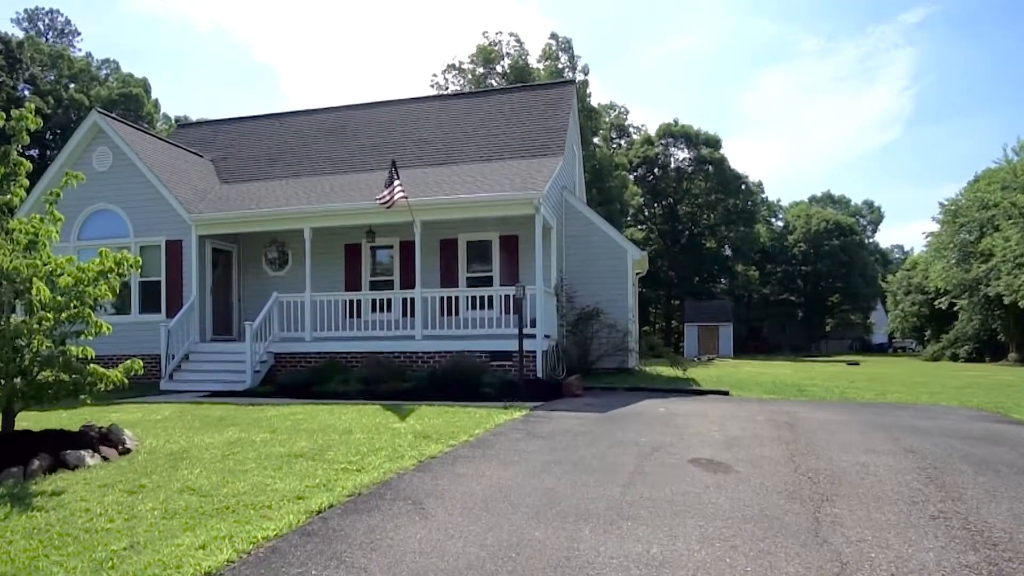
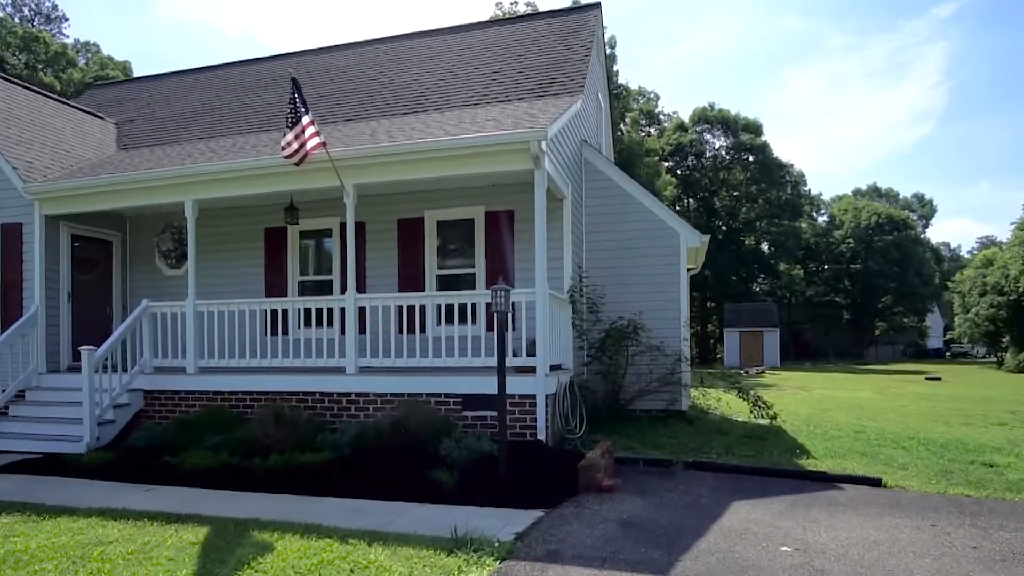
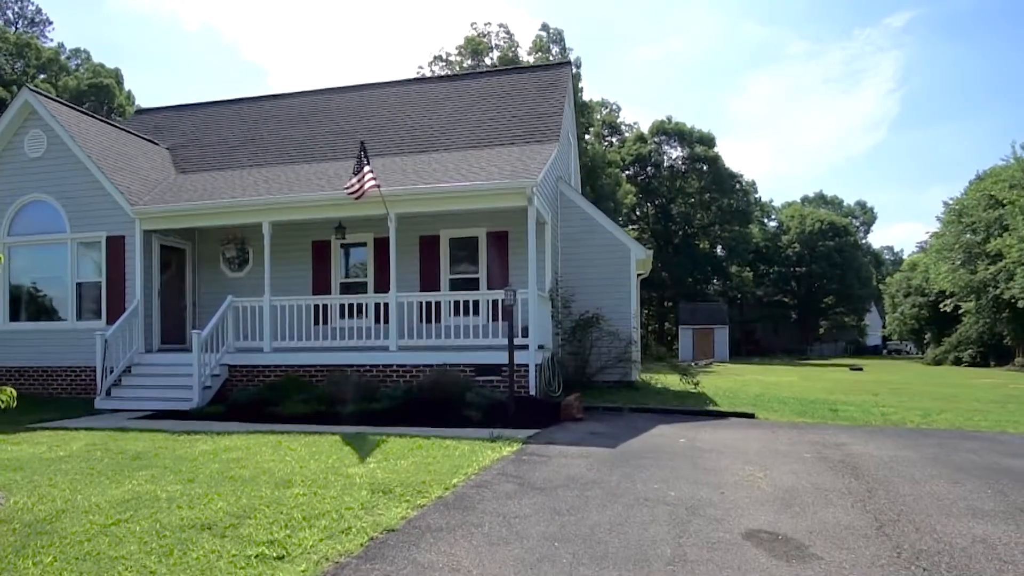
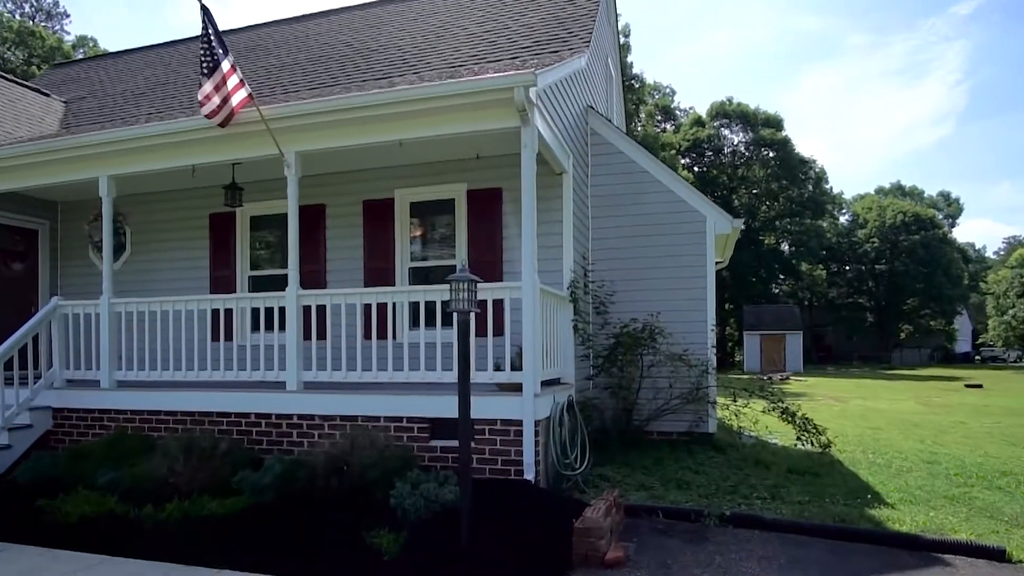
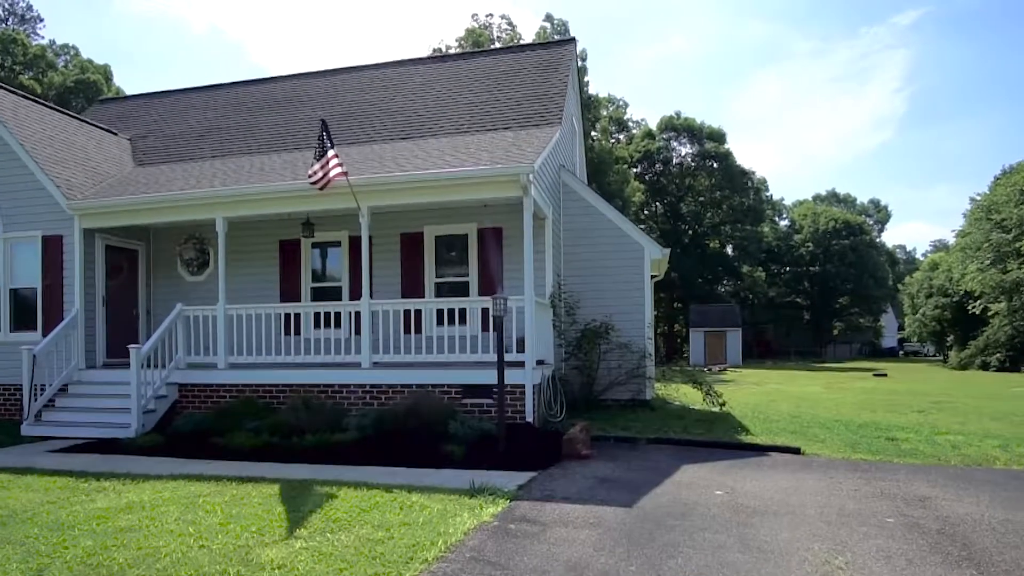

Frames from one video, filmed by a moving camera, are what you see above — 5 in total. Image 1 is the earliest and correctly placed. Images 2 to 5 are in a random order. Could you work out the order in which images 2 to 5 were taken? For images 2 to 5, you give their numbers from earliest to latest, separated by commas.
3, 5, 2, 4
